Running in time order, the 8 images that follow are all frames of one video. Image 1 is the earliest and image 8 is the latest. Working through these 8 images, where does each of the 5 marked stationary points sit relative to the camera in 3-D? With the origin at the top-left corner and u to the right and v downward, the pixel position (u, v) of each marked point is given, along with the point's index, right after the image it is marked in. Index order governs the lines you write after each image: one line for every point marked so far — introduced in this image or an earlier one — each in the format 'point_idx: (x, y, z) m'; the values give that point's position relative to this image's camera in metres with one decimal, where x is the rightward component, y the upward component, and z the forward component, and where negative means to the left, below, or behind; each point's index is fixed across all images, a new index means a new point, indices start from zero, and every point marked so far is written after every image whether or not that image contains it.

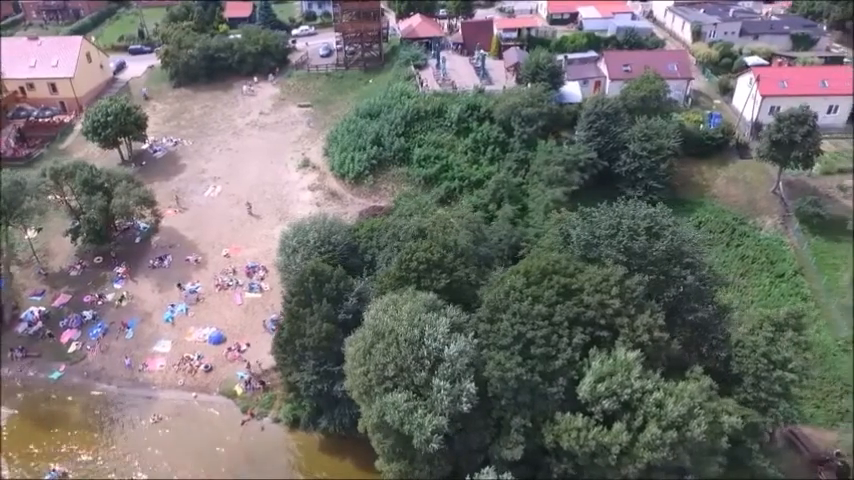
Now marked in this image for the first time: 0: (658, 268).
0: (+5.4, -0.6, +18.0) m
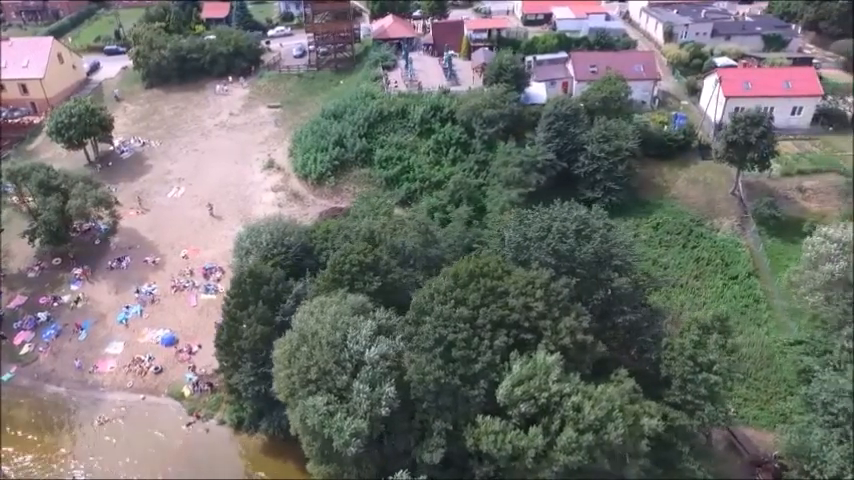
0: (+3.7, -0.7, +18.0) m
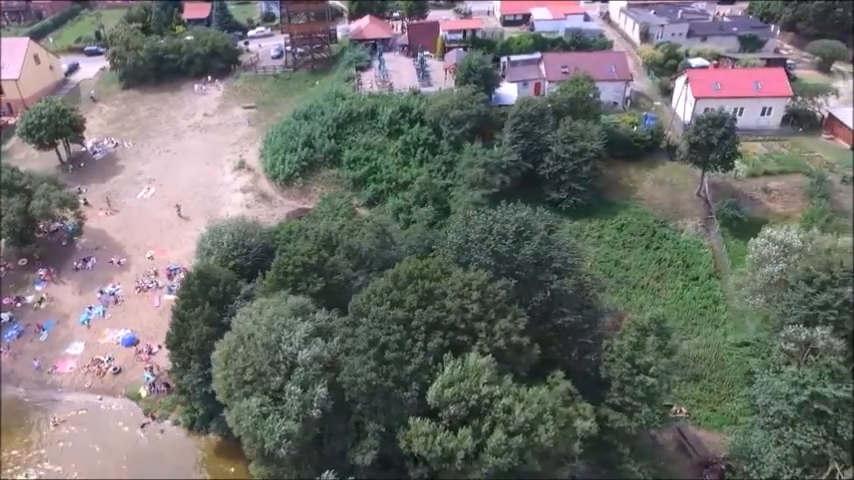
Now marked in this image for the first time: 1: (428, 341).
0: (+2.3, -0.8, +18.0) m
1: (0.0, -2.2, +16.4) m
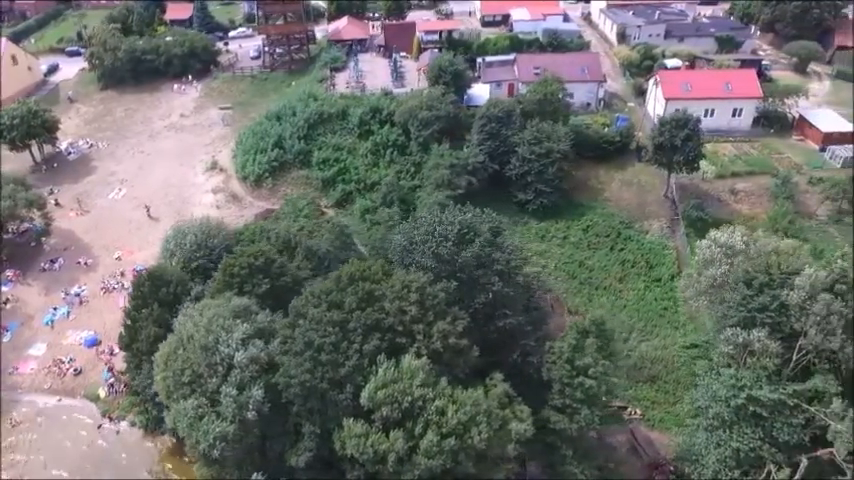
0: (+0.9, -0.8, +18.0) m
1: (-1.4, -2.2, +16.4) m
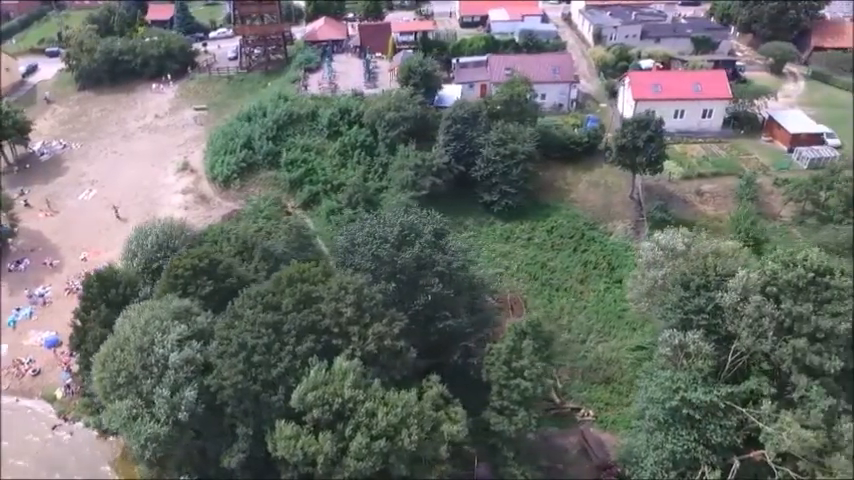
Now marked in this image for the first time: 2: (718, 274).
0: (-0.5, -0.8, +18.0) m
1: (-2.8, -2.3, +16.4) m
2: (+6.8, -0.8, +17.5) m
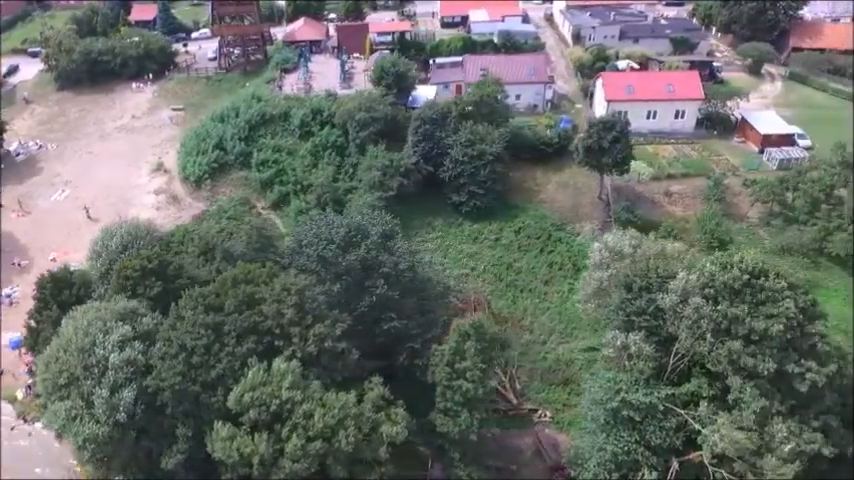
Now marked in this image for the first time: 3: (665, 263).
0: (-1.8, -0.9, +18.0) m
1: (-4.1, -2.3, +16.4) m
2: (+5.4, -0.8, +17.5) m
3: (+5.6, -0.5, +17.8) m
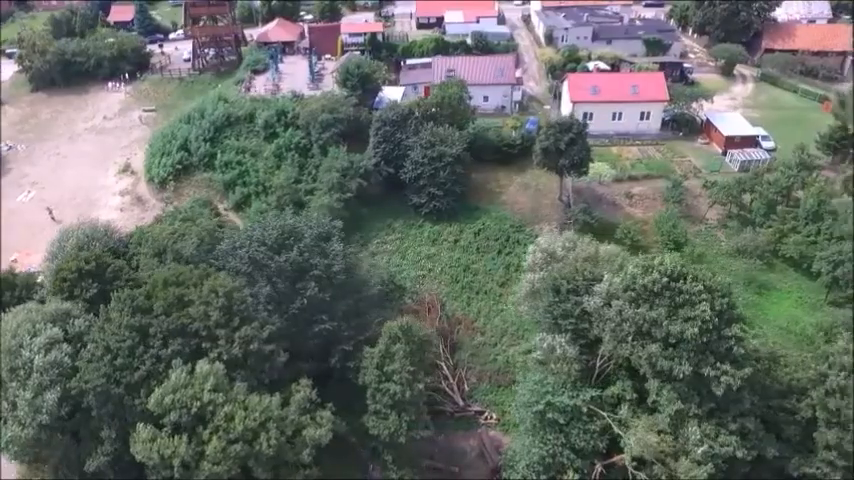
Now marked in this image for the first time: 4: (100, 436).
0: (-3.4, -0.9, +18.1) m
1: (-5.7, -2.4, +16.5) m
2: (+3.8, -0.9, +17.5) m
3: (+4.0, -0.6, +17.8) m
4: (-7.1, -4.3, +16.5) m
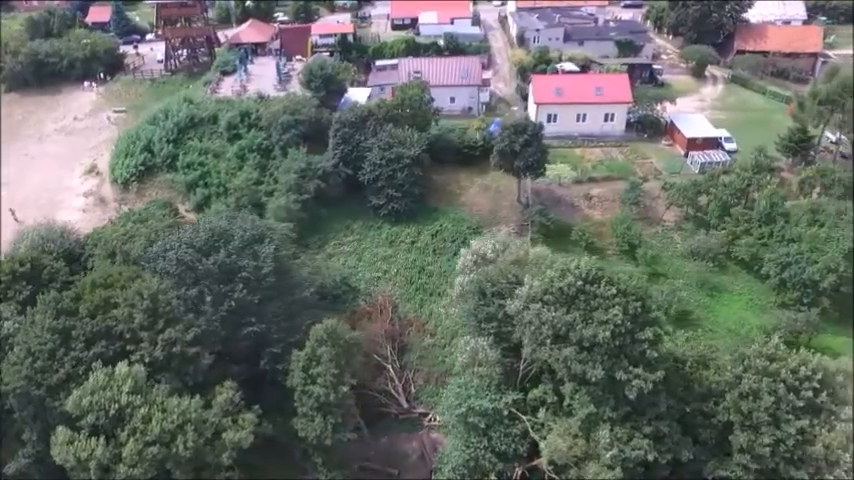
0: (-5.1, -1.0, +18.1) m
1: (-7.4, -2.4, +16.5) m
2: (+2.1, -1.0, +17.5) m
3: (+2.3, -0.7, +17.8) m
4: (-8.8, -4.3, +16.5) m
